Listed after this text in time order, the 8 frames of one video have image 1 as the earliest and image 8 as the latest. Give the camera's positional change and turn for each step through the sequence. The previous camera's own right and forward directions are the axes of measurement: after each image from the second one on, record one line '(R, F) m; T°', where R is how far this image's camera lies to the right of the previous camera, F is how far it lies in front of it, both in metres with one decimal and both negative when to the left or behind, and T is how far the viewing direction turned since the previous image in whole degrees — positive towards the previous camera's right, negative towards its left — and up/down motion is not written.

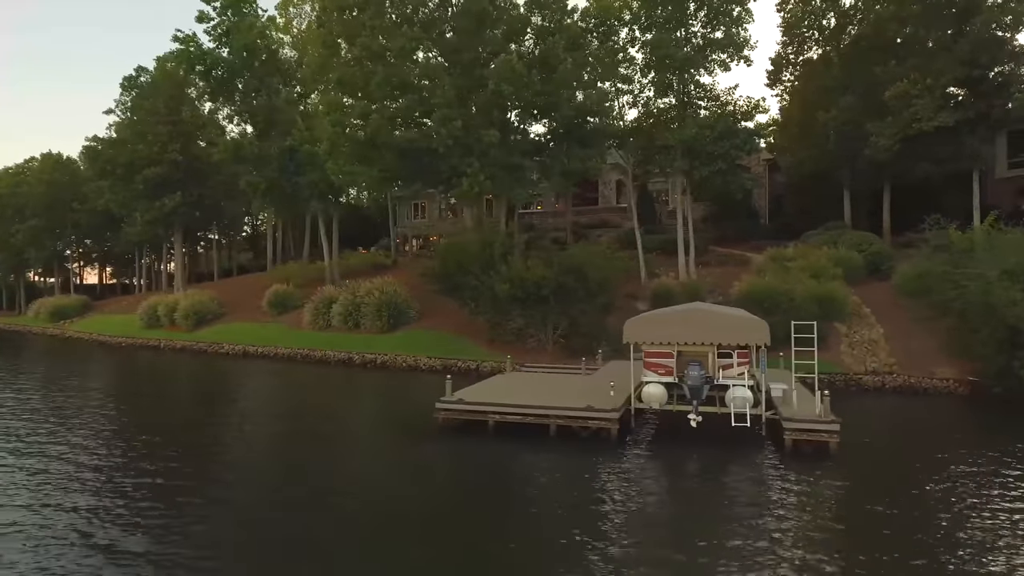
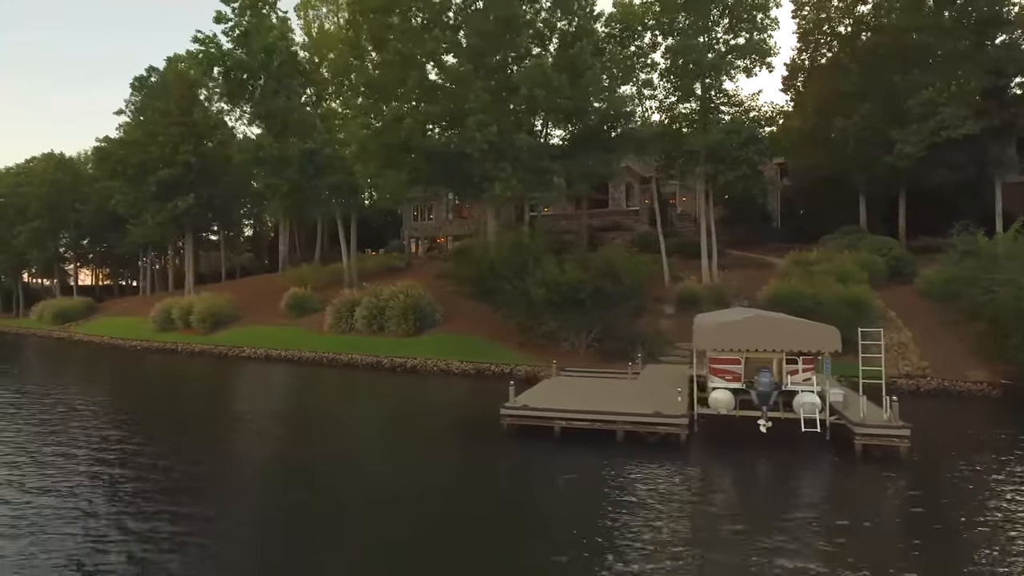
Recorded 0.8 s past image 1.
(-1.7, -0.1) m; +1°
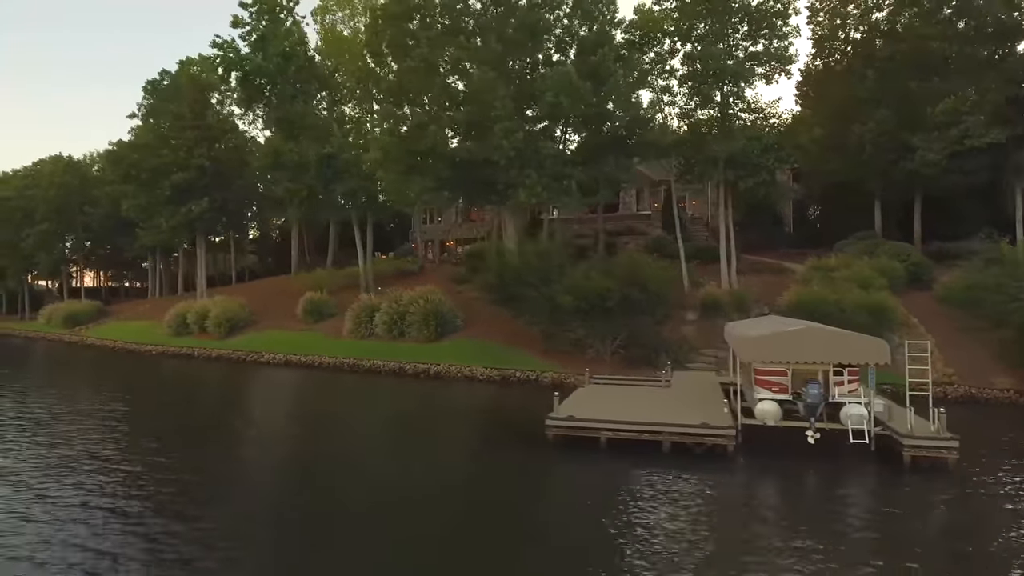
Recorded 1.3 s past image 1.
(-1.1, -0.1) m; 0°
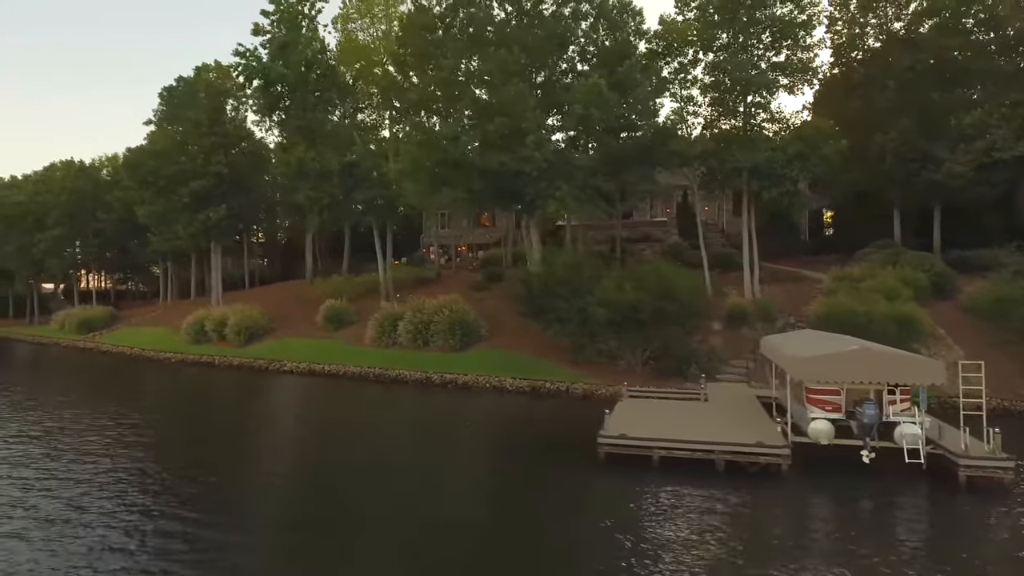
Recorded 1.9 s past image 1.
(-1.2, 0.0) m; 0°
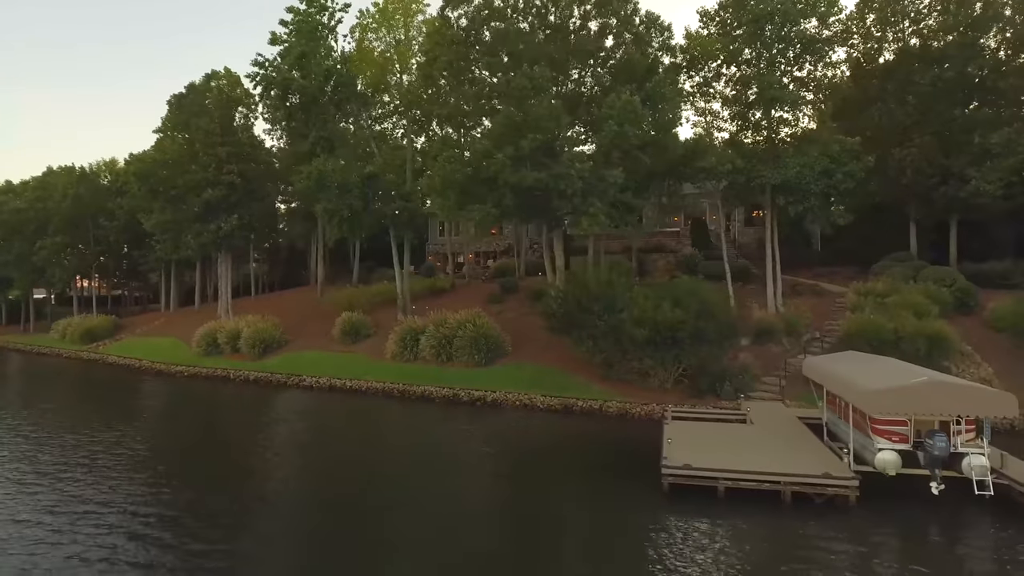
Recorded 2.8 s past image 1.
(-1.7, +0.2) m; +1°
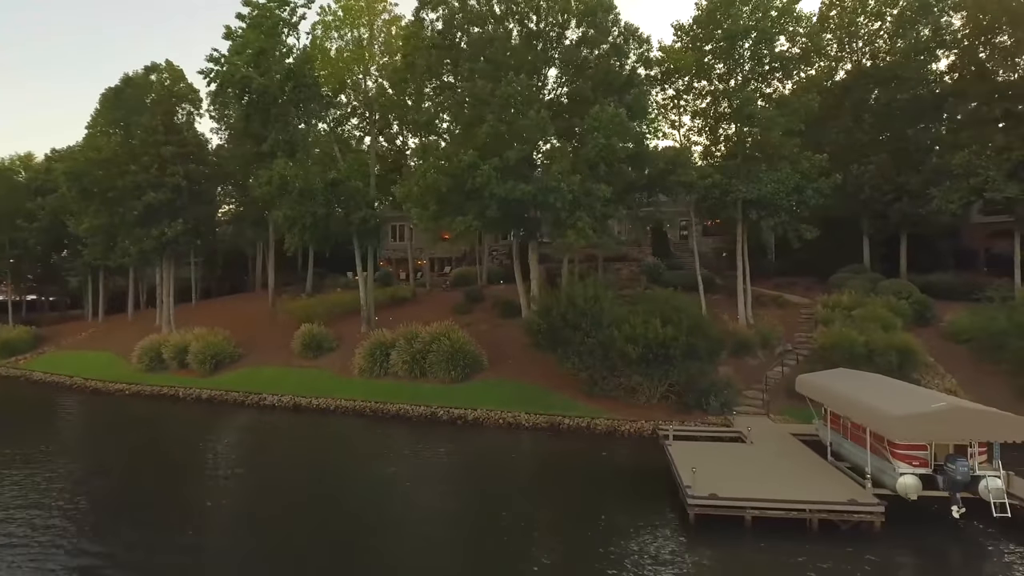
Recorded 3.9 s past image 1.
(-1.9, +0.9) m; +6°
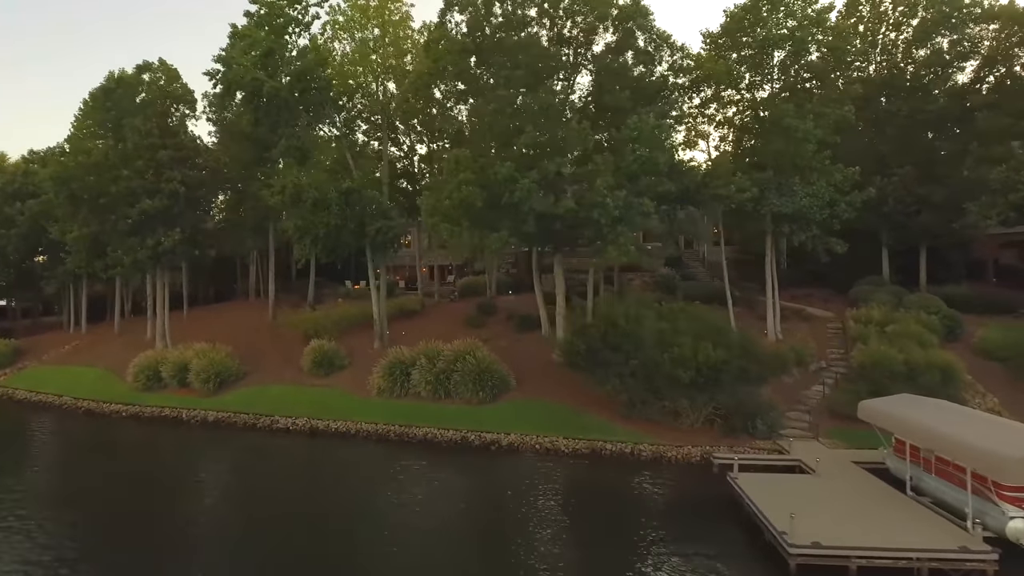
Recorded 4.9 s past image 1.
(-2.3, +1.2) m; +3°
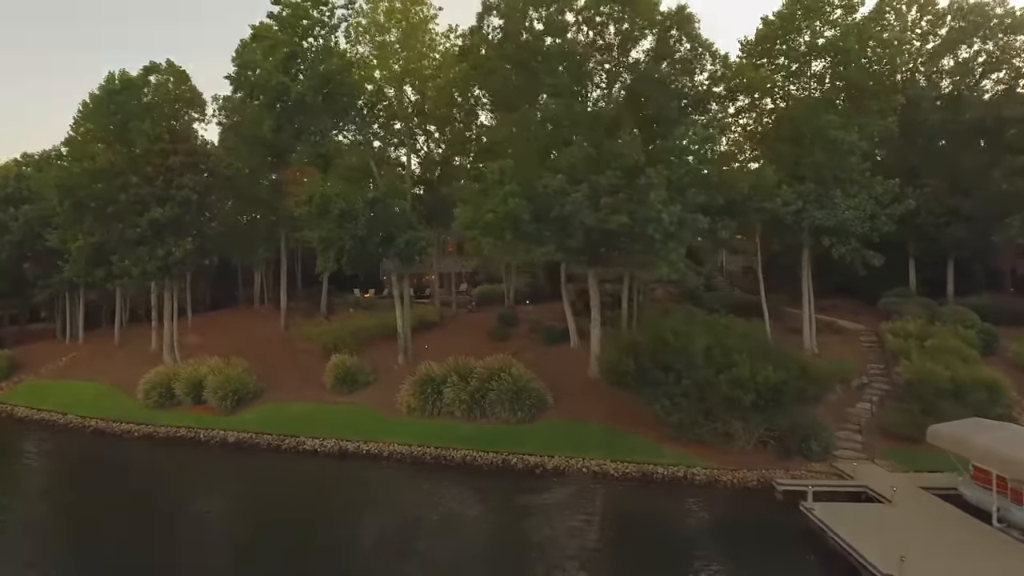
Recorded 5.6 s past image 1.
(-2.2, +0.9) m; +2°
